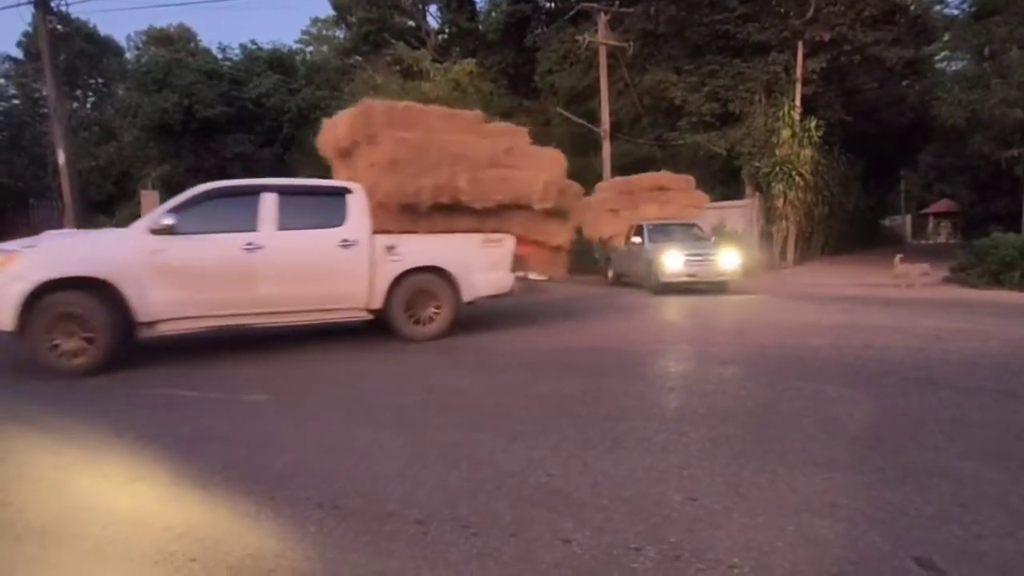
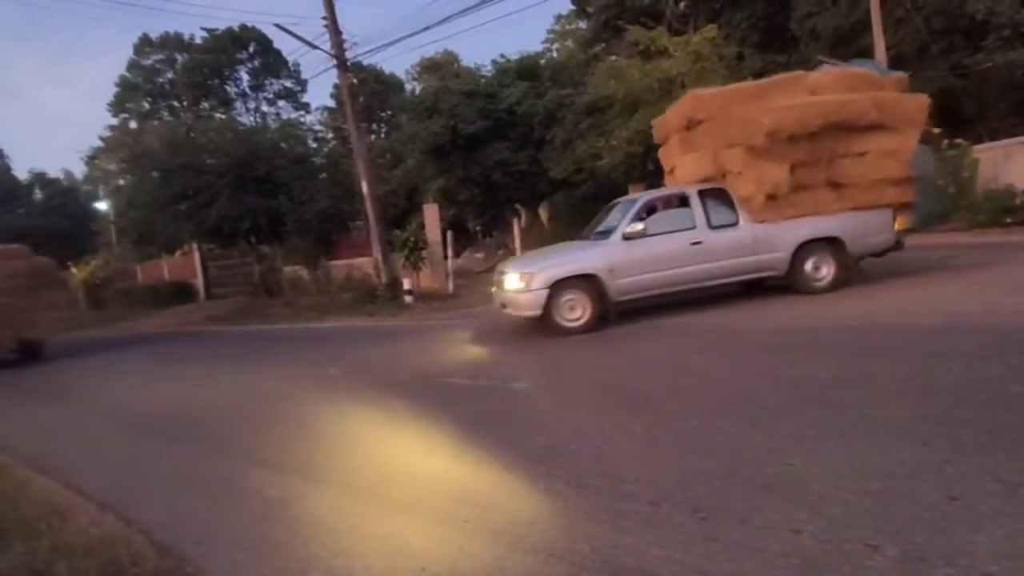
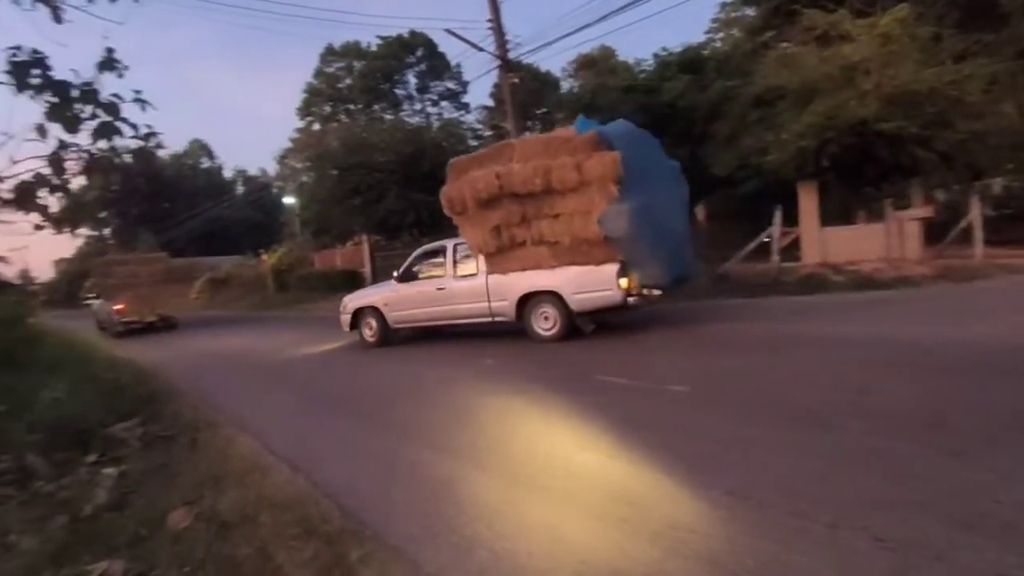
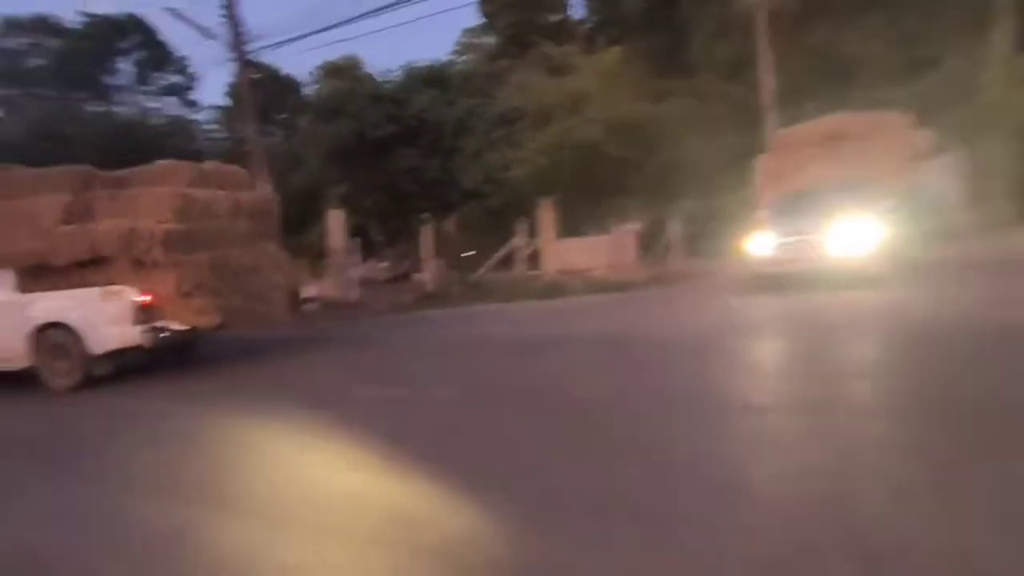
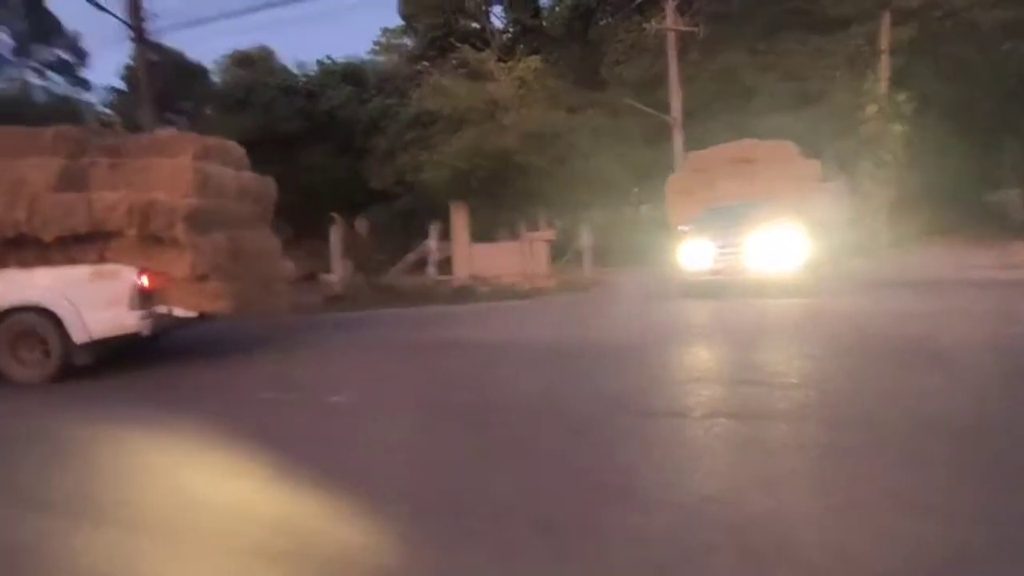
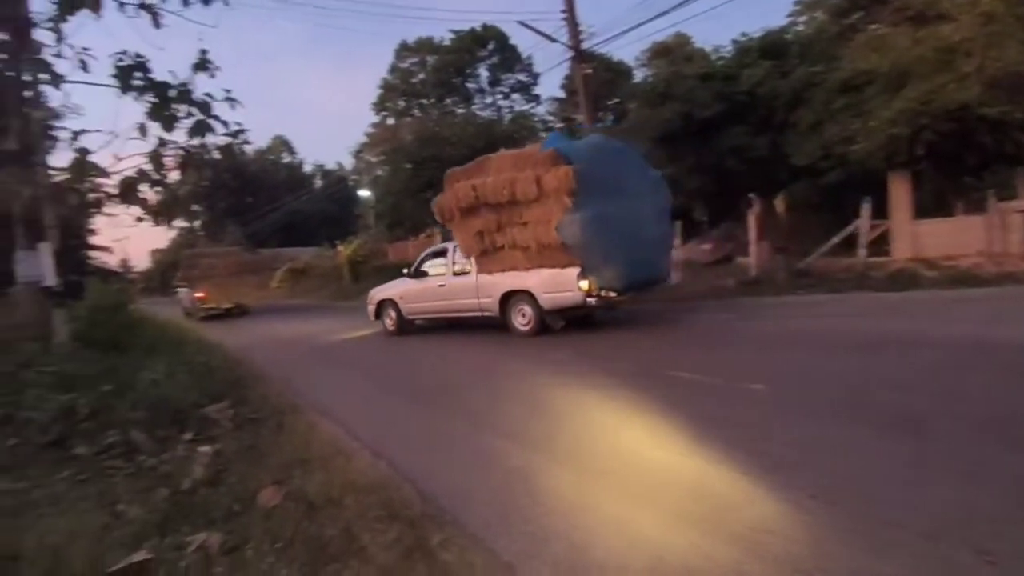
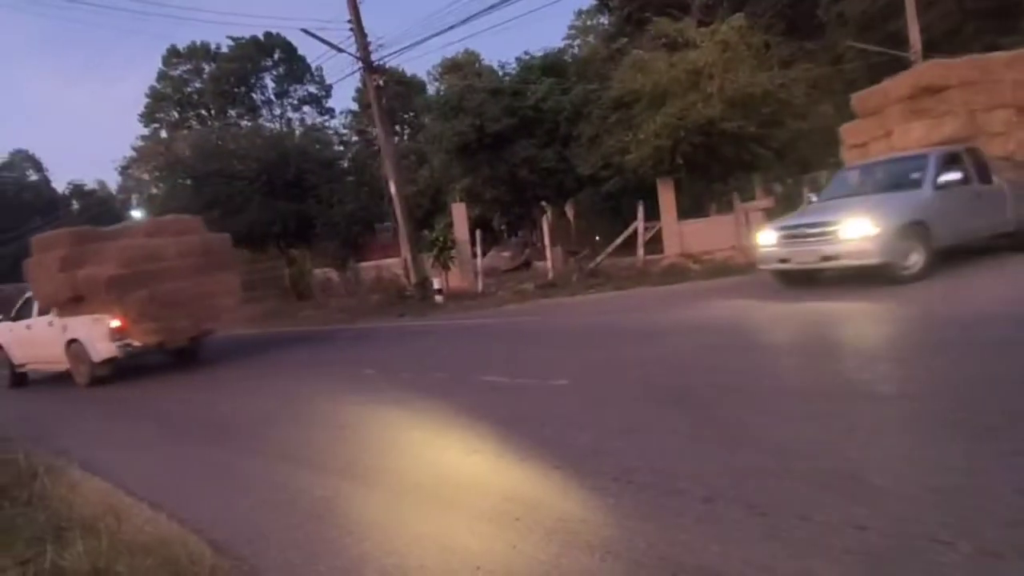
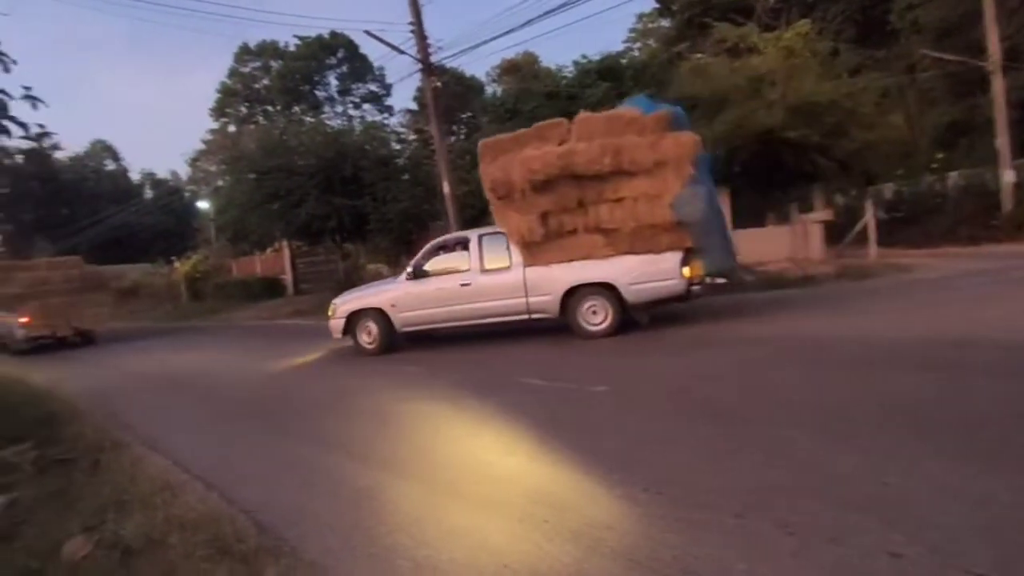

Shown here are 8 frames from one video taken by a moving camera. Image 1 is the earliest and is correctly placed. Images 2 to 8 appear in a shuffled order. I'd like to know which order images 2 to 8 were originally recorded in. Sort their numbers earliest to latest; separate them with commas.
5, 4, 7, 2, 8, 3, 6
